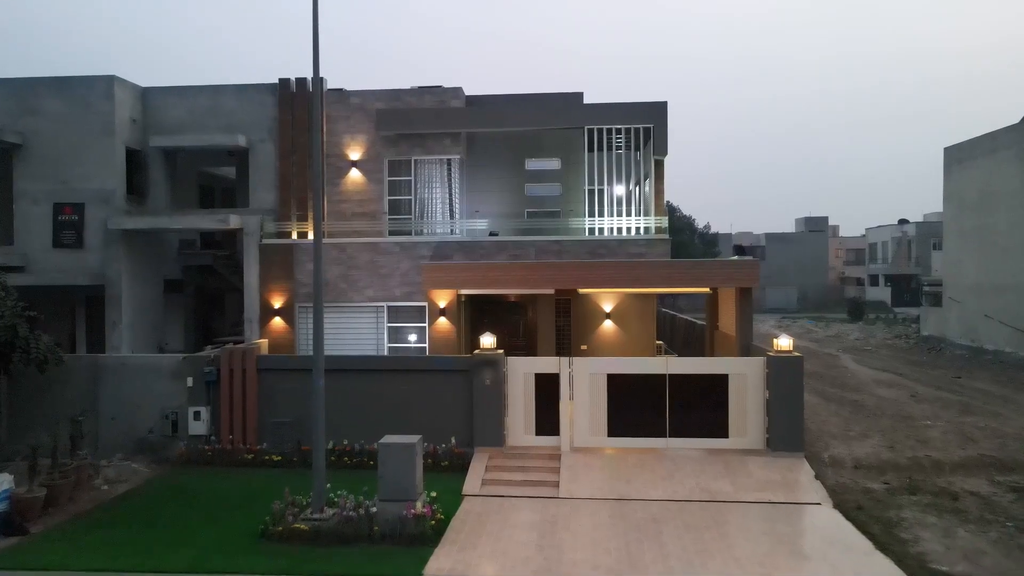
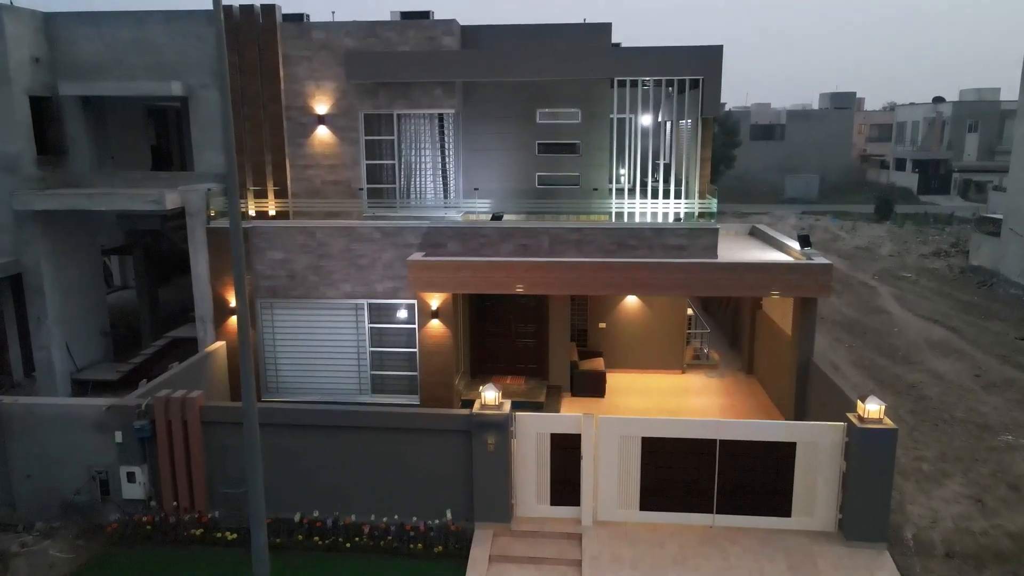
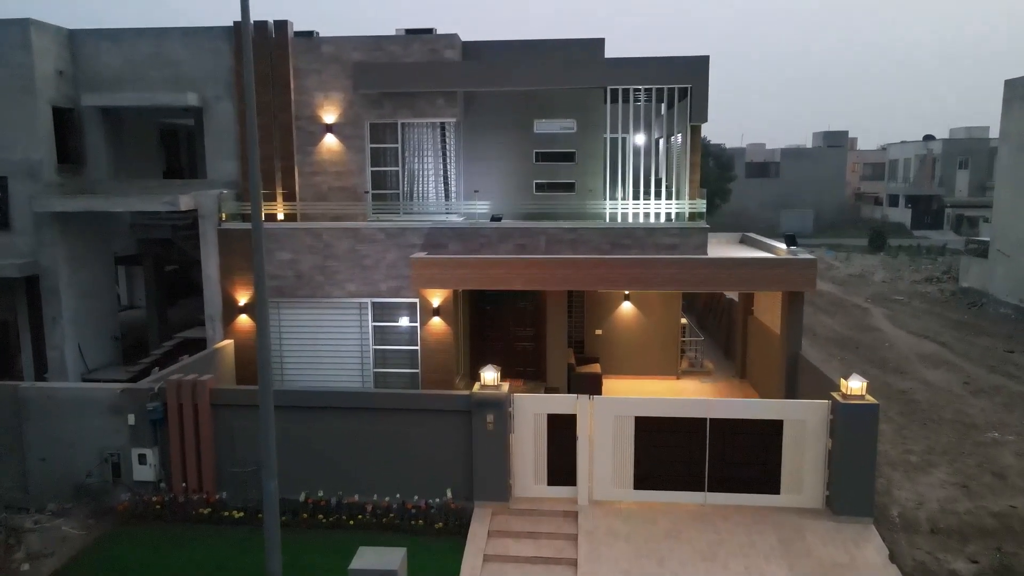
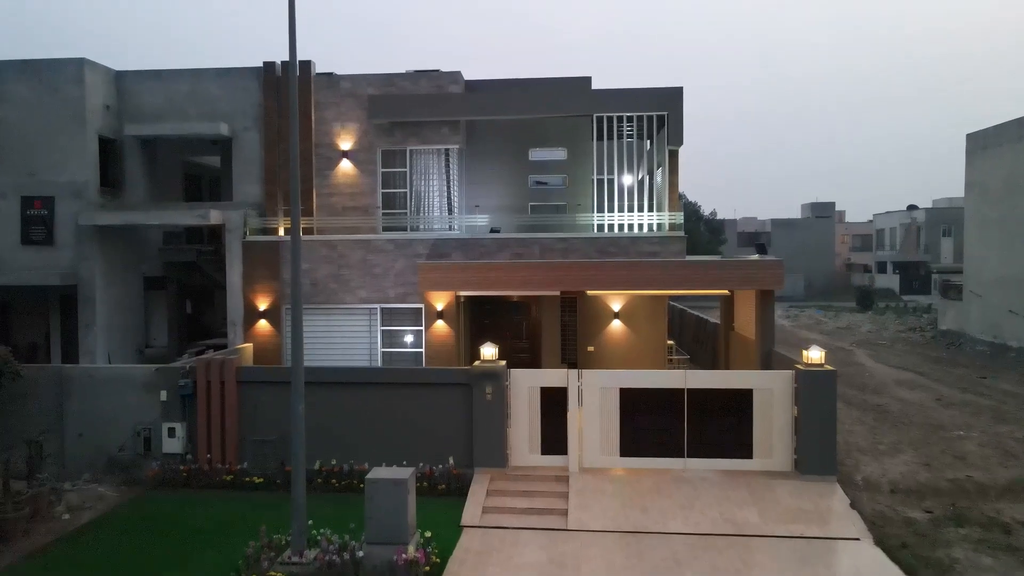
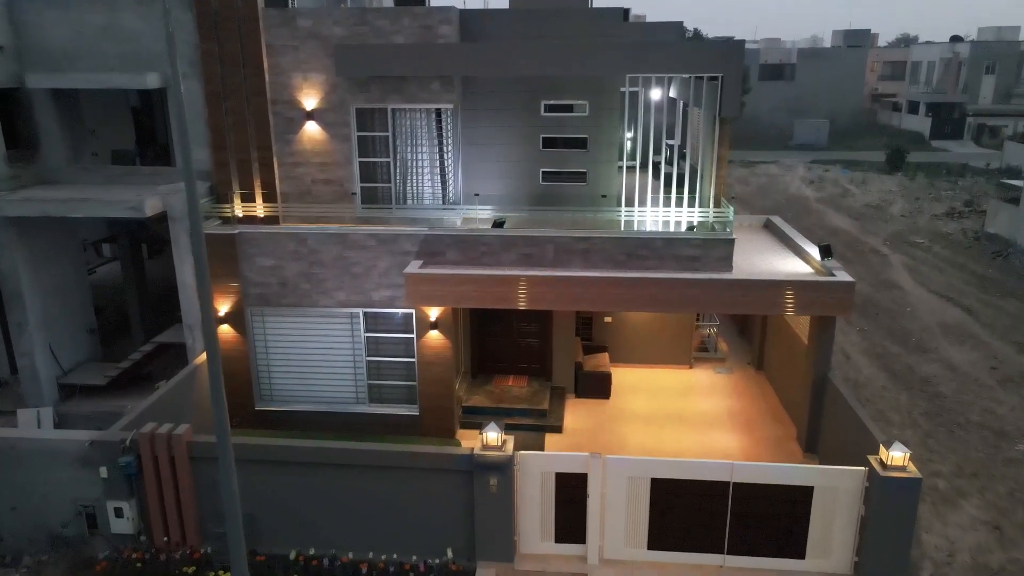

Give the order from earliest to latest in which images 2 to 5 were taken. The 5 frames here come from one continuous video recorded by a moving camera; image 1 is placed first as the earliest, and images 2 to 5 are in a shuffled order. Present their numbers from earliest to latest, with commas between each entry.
4, 3, 2, 5
